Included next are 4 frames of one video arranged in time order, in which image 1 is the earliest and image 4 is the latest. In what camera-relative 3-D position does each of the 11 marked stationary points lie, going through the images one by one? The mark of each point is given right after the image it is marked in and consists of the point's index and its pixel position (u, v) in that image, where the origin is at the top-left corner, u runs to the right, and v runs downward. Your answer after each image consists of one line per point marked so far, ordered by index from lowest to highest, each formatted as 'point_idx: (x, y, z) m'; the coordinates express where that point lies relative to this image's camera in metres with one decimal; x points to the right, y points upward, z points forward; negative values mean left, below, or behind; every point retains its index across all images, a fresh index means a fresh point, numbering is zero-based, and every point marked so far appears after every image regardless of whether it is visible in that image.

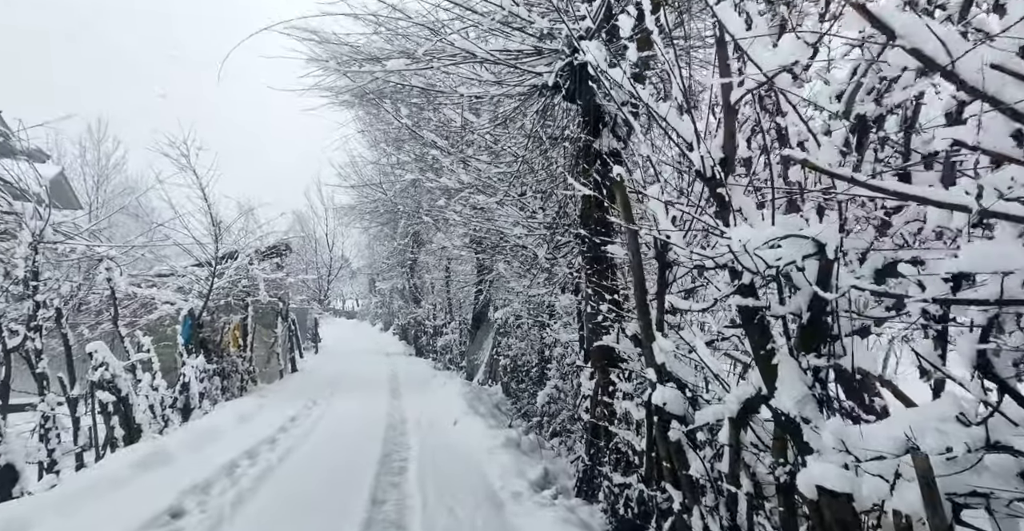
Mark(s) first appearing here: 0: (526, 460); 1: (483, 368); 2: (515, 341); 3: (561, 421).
0: (+0.2, -2.0, +6.8) m
1: (-0.7, -2.6, +16.8) m
2: (+0.1, -1.3, +11.7) m
3: (+0.6, -1.9, +7.8) m
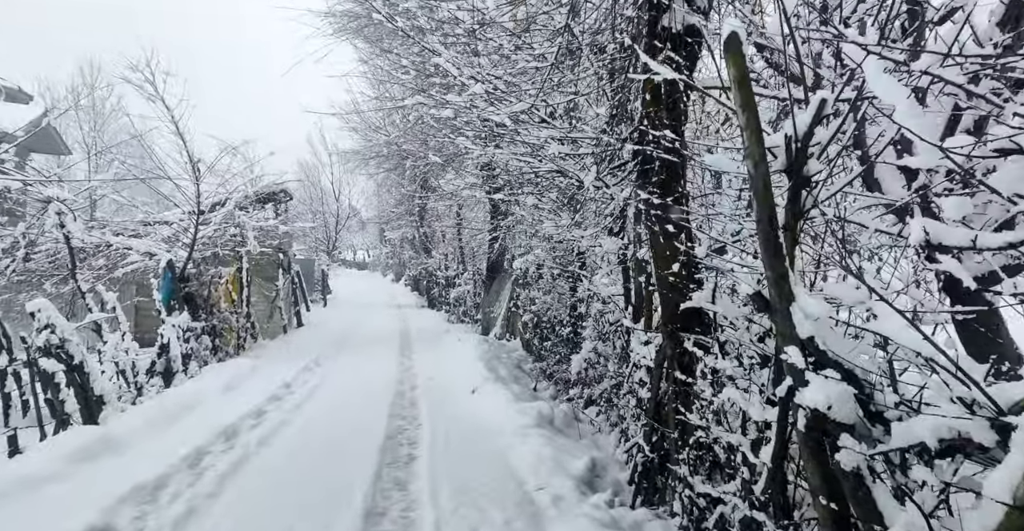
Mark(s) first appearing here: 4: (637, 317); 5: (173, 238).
0: (+0.4, -1.5, +5.5) m
1: (-0.3, -1.3, +15.5) m
2: (+0.4, -0.4, +10.3) m
3: (+0.9, -1.2, +6.5) m
4: (+1.1, -0.4, +5.9) m
5: (-6.0, +0.5, +11.9) m
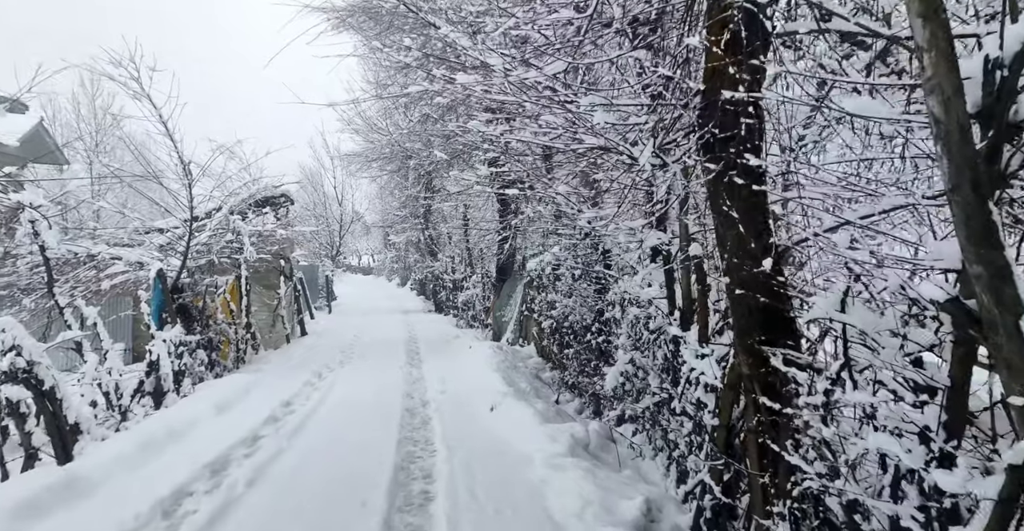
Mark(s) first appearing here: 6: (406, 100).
0: (+0.7, -1.5, +4.6) m
1: (0.0, -1.3, +14.6) m
2: (+0.7, -0.4, +9.4) m
3: (+1.1, -1.2, +5.6) m
4: (+1.3, -0.4, +5.0) m
5: (-5.8, +0.3, +11.1) m
6: (-1.7, +2.7, +10.8) m
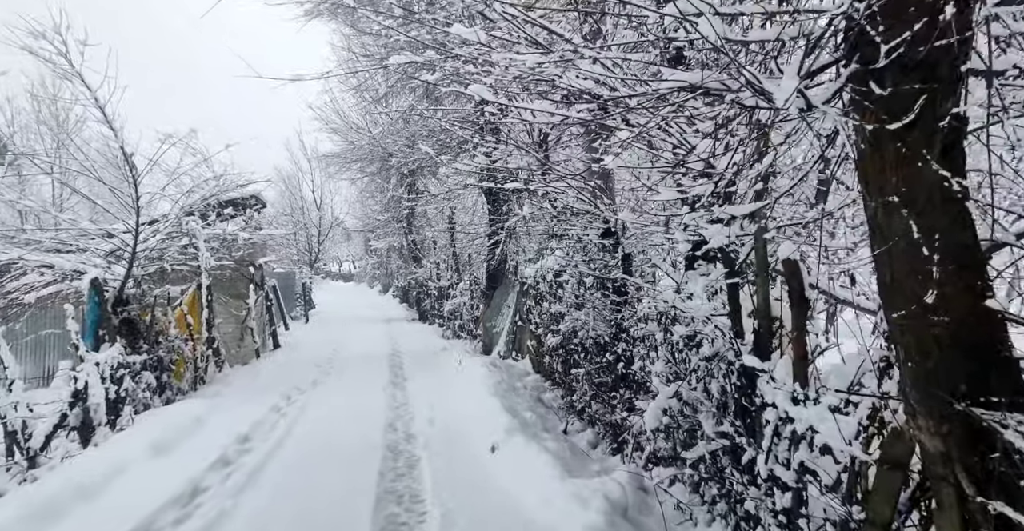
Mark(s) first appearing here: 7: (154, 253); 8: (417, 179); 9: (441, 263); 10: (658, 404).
0: (+0.8, -1.5, +3.3) m
1: (-0.1, -1.5, +13.3) m
2: (+0.6, -0.5, +8.1) m
3: (+1.2, -1.3, +4.3) m
4: (+1.4, -0.5, +3.7) m
5: (-5.9, +0.2, +9.6) m
6: (-1.8, +2.6, +9.4) m
7: (-5.6, +0.2, +10.3) m
8: (-2.6, +2.4, +18.4) m
9: (-2.0, +0.1, +19.6) m
10: (+1.0, -0.9, +4.5) m
